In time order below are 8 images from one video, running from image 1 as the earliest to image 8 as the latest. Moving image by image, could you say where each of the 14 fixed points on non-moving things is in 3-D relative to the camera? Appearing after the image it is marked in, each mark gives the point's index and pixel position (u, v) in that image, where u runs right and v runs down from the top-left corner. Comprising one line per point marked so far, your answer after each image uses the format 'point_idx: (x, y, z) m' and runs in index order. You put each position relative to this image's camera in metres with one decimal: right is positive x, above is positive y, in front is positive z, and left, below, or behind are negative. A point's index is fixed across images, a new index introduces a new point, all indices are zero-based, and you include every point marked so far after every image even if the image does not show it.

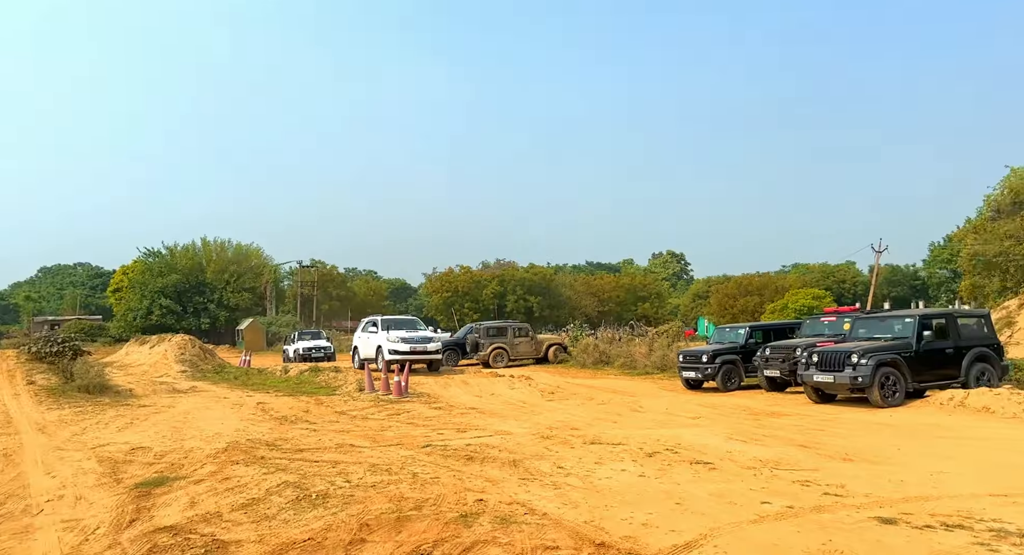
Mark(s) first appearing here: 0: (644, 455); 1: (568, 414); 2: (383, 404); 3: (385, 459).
0: (+1.7, -2.3, +8.8) m
1: (+1.1, -2.5, +12.9) m
2: (-2.4, -2.5, +14.0) m
3: (-1.6, -2.3, +8.8) m
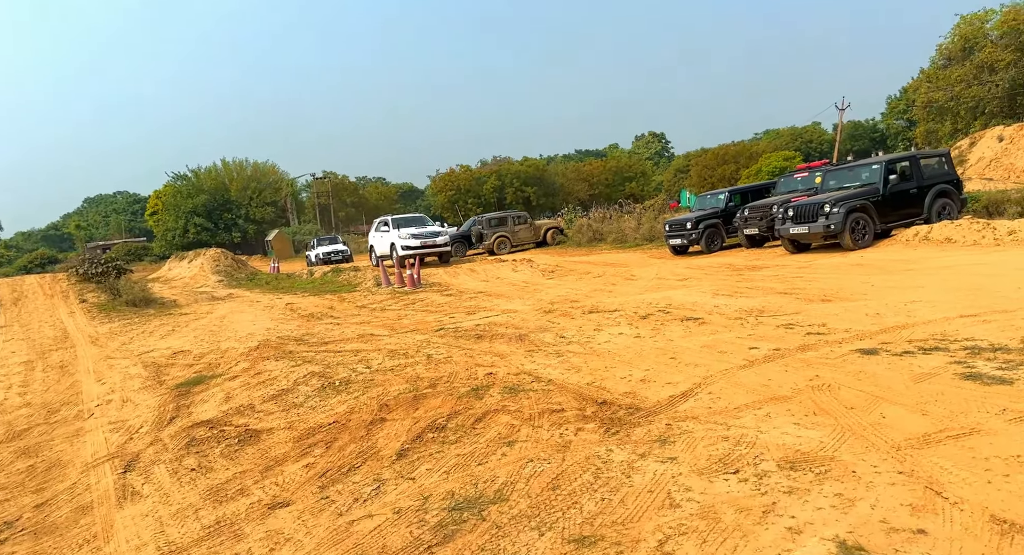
0: (+1.7, -0.5, +9.4) m
1: (+1.1, -0.2, +13.4) m
2: (-2.4, -0.4, +14.5) m
3: (-1.5, -0.9, +9.4) m
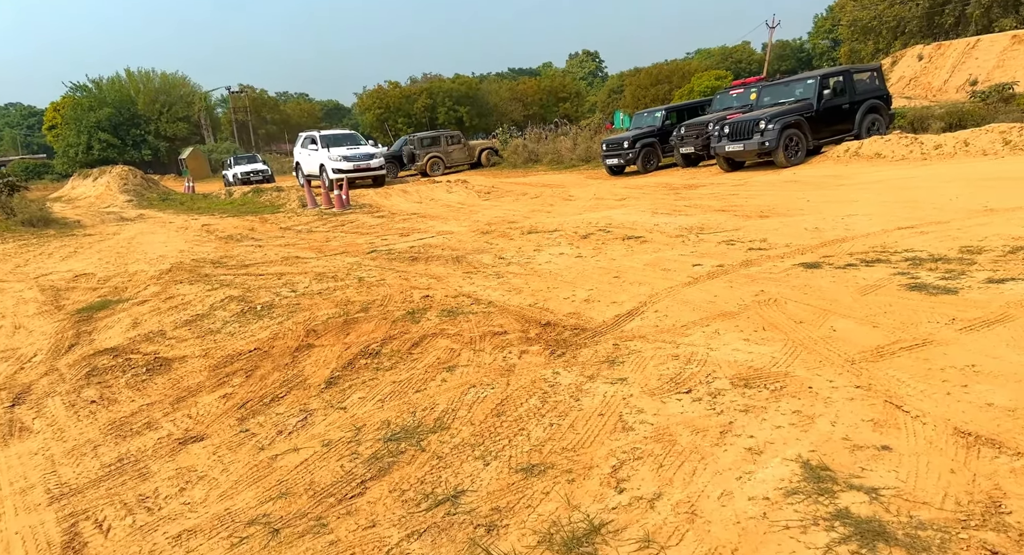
0: (+0.9, +0.6, +9.1) m
1: (-0.2, +1.3, +13.0) m
2: (-3.7, +1.2, +13.8) m
3: (-2.3, +0.1, +8.9) m
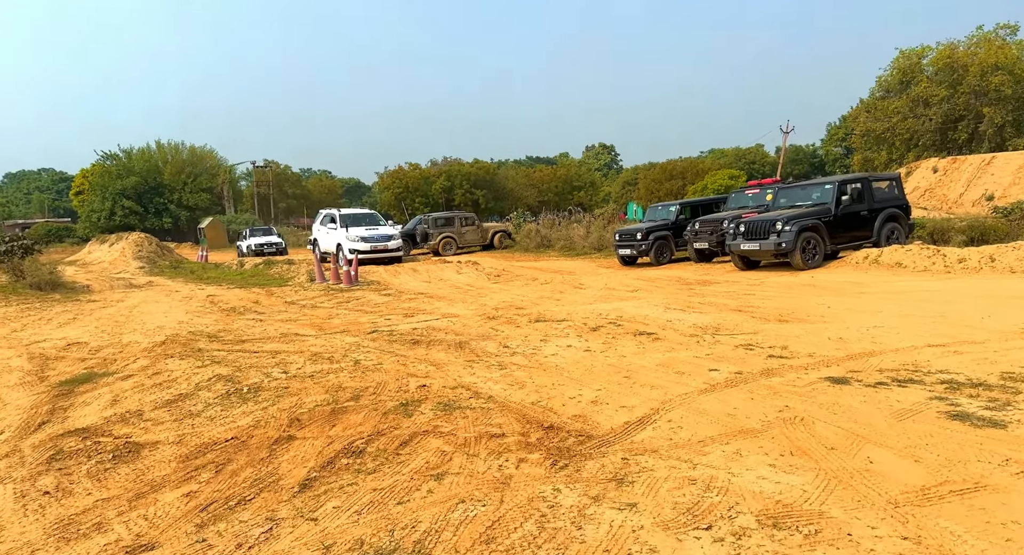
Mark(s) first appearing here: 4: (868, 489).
0: (+1.0, -0.6, +8.7) m
1: (0.0, -0.3, +12.7) m
2: (-3.6, -0.3, +13.5) m
3: (-2.3, -0.9, +8.5) m
4: (+1.7, -1.0, +3.4) m
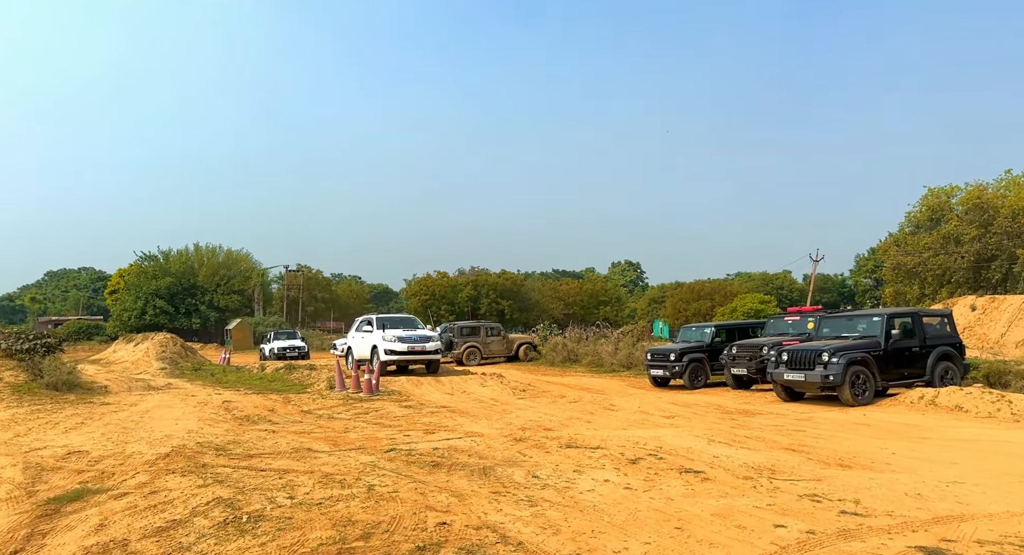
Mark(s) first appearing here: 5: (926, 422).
0: (+1.3, -2.1, +7.9) m
1: (+0.5, -2.4, +12.0) m
2: (-3.0, -2.3, +12.9) m
3: (-1.9, -2.1, +7.8) m
4: (+1.9, -1.7, +2.5) m
5: (+6.5, -2.3, +10.7) m
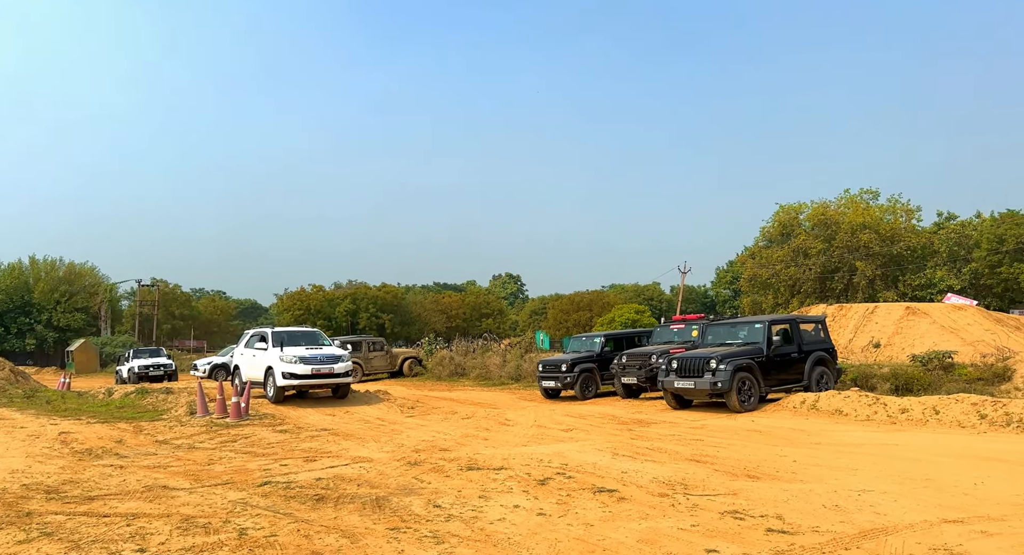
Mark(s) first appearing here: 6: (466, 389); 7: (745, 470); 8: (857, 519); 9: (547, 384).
0: (+0.2, -2.2, +7.3) m
1: (-1.3, -2.5, +11.2) m
2: (-4.9, -2.5, +11.5) m
3: (-3.0, -2.2, +6.6) m
4: (+1.8, -1.6, +2.1) m
5: (+4.8, -2.4, +11.0) m
6: (-1.3, -3.2, +19.4) m
7: (+2.7, -2.2, +7.8) m
8: (+2.8, -2.0, +5.6) m
9: (+0.9, -2.6, +16.9) m
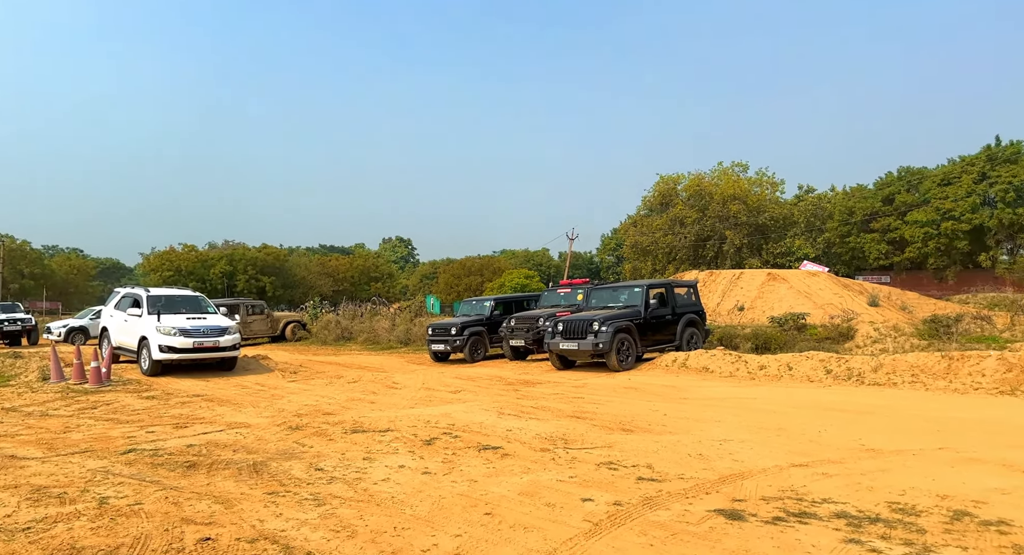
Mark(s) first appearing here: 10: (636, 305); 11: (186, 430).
0: (-1.0, -1.8, +7.4) m
1: (-3.1, -1.9, +10.9) m
2: (-6.7, -1.8, +10.7) m
3: (-4.0, -1.8, +6.2) m
4: (+1.3, -1.5, +2.5) m
5: (+3.0, -1.8, +11.7) m
6: (-4.4, -2.1, +19.1) m
7: (+1.3, -1.8, +8.3) m
8: (+1.8, -1.7, +6.1) m
9: (-1.9, -1.7, +16.9) m
10: (+2.7, -0.6, +14.5) m
11: (-3.9, -1.9, +8.4) m
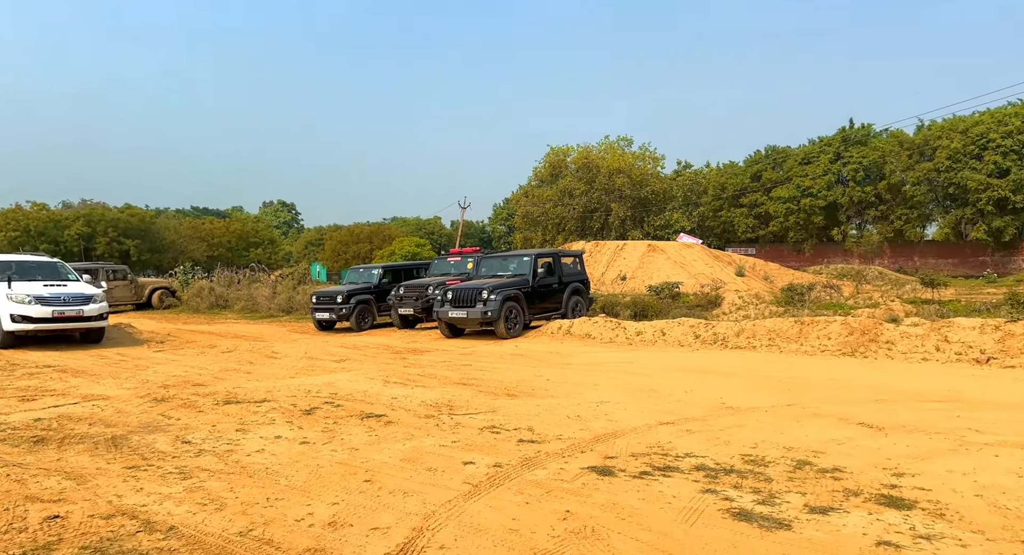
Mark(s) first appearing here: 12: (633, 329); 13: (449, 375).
0: (-2.2, -1.4, +7.2) m
1: (-4.9, -1.4, +10.4) m
2: (-8.4, -1.3, +9.6) m
3: (-5.0, -1.5, +5.6) m
4: (+0.8, -1.4, +2.7) m
5: (+1.0, -1.3, +12.1) m
6: (-7.4, -1.2, +18.3) m
7: (-0.1, -1.4, +8.4) m
8: (+0.8, -1.4, +6.4) m
9: (-4.6, -0.9, +16.5) m
10: (+0.3, +0.1, +14.8) m
11: (-5.3, -1.5, +7.7) m
12: (+2.4, -1.0, +13.2) m
13: (-0.9, -1.4, +9.9) m
